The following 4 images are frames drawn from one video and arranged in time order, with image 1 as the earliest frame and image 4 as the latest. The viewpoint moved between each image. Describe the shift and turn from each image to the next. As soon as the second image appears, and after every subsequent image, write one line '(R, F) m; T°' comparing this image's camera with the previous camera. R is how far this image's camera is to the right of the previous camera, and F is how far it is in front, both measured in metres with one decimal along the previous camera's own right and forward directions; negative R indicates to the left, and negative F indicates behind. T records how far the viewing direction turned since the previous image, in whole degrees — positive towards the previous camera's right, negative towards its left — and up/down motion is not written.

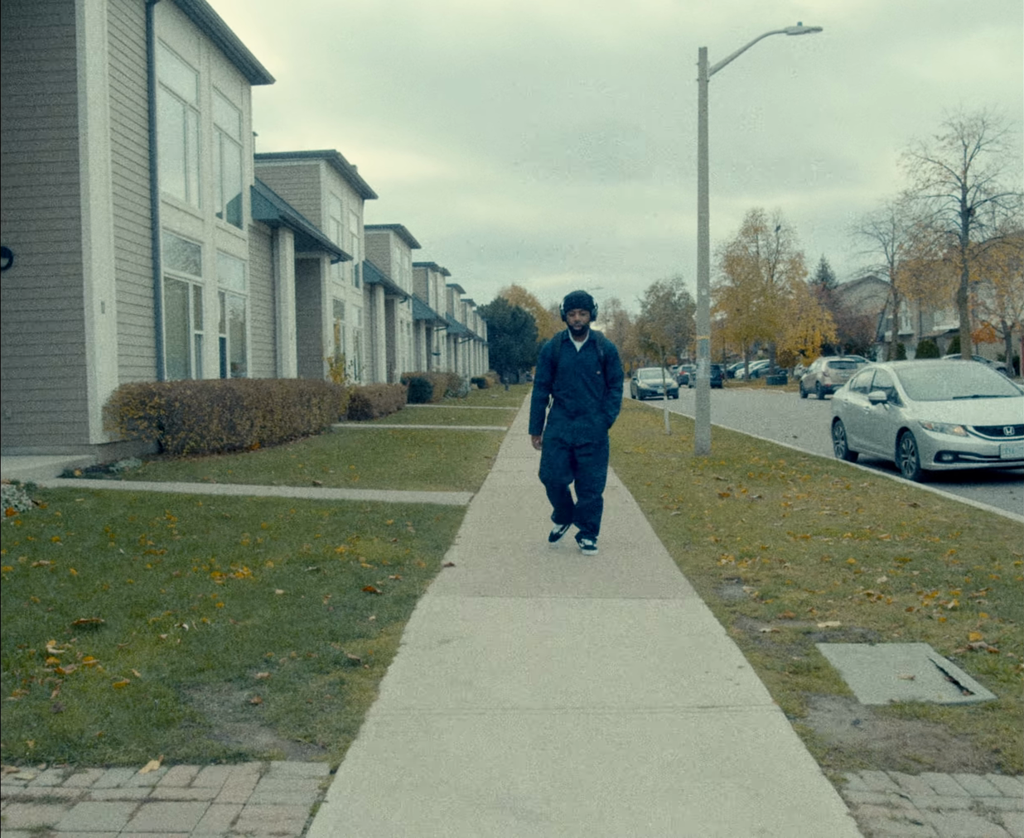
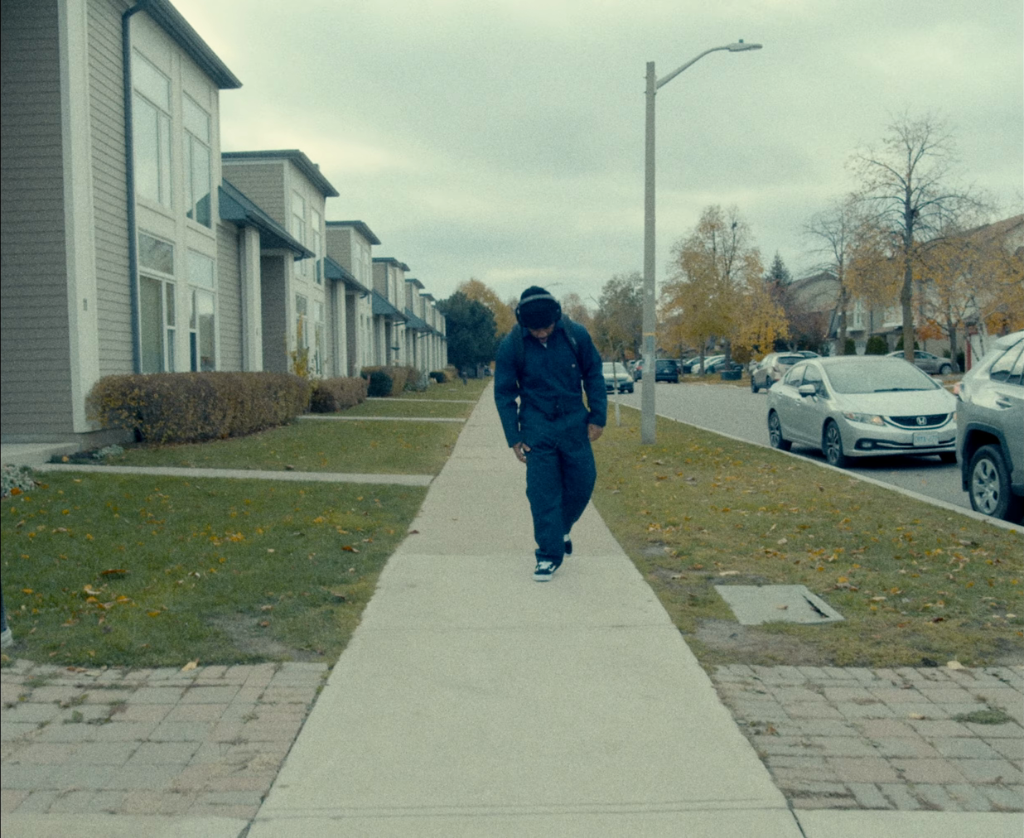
(0.0, -1.2) m; +2°
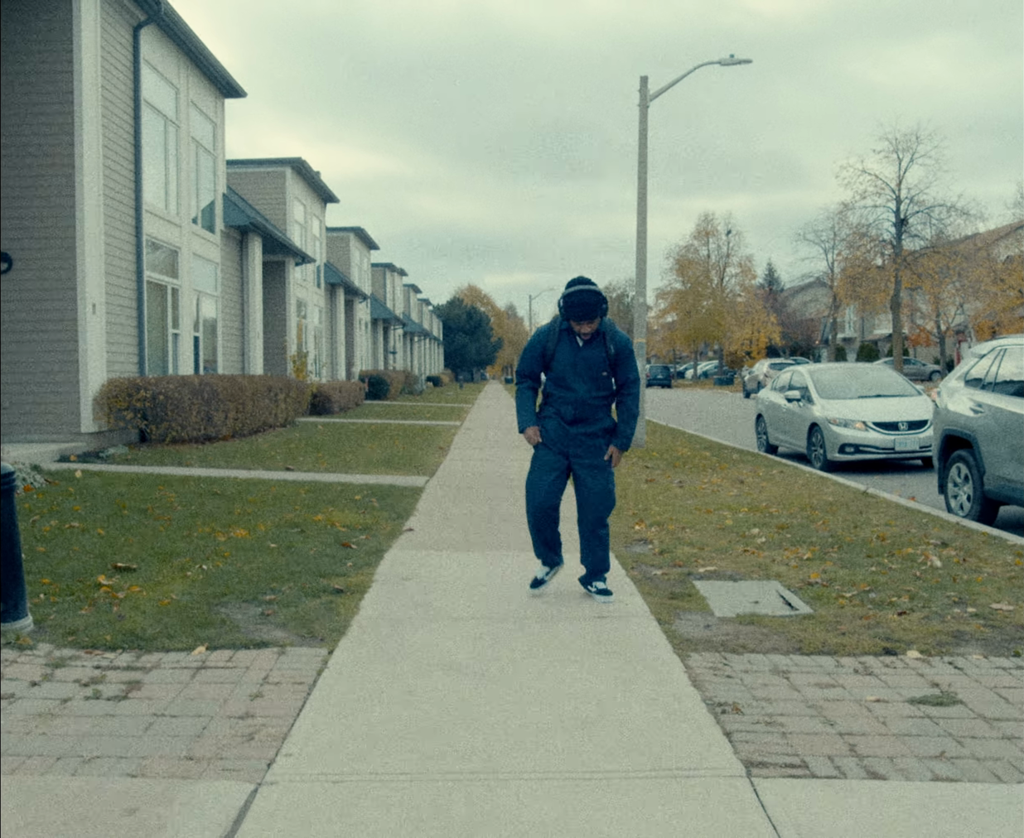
(0.0, -0.4) m; 0°
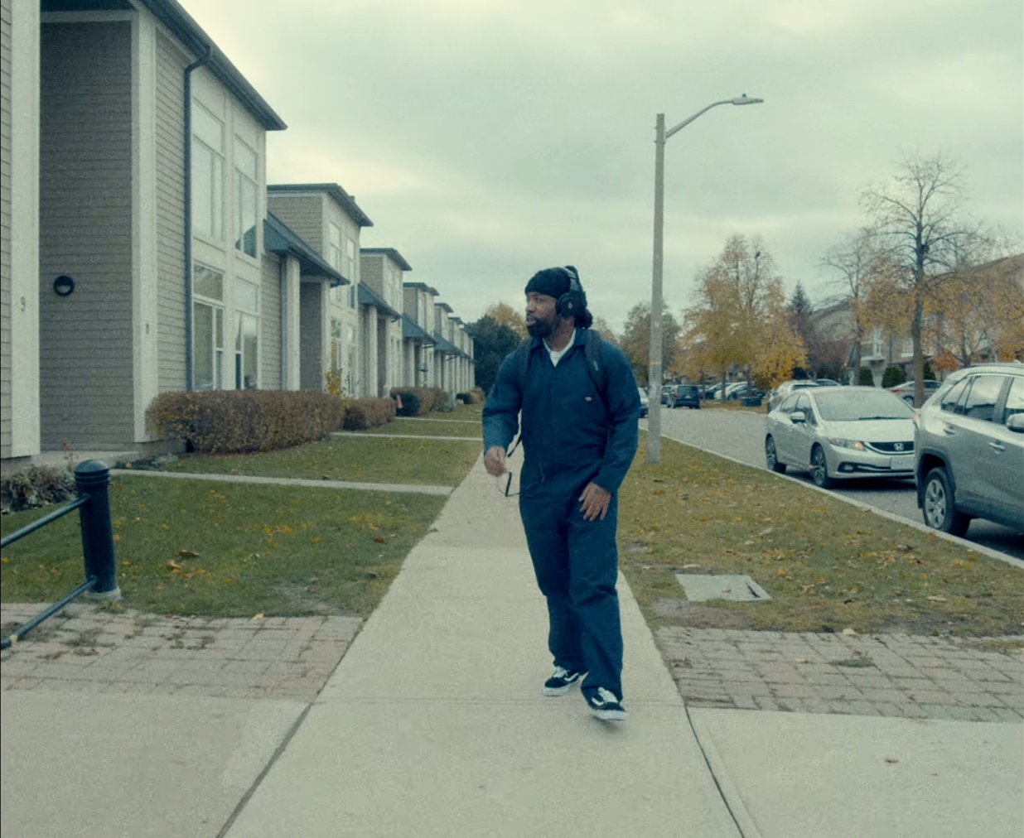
(+0.2, -1.1) m; -2°
